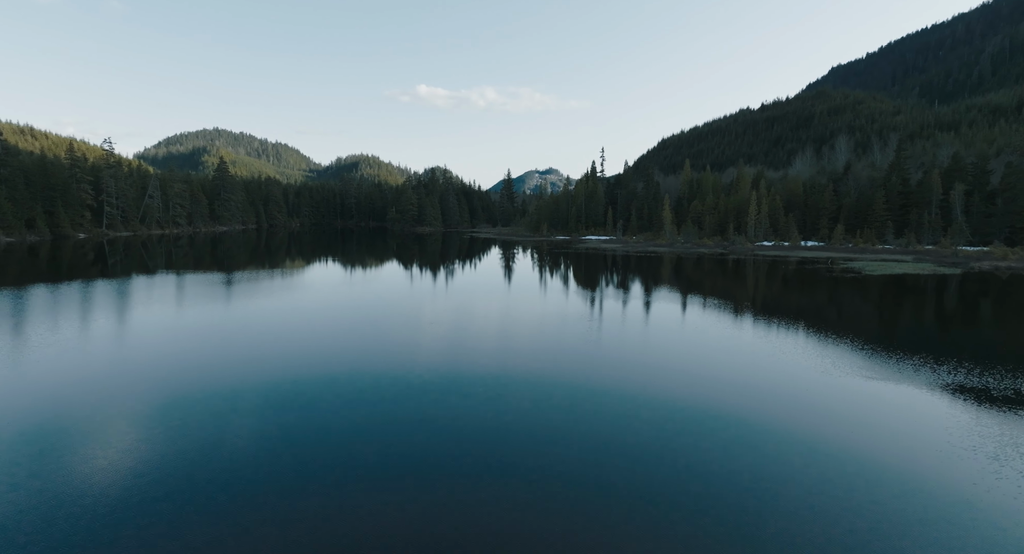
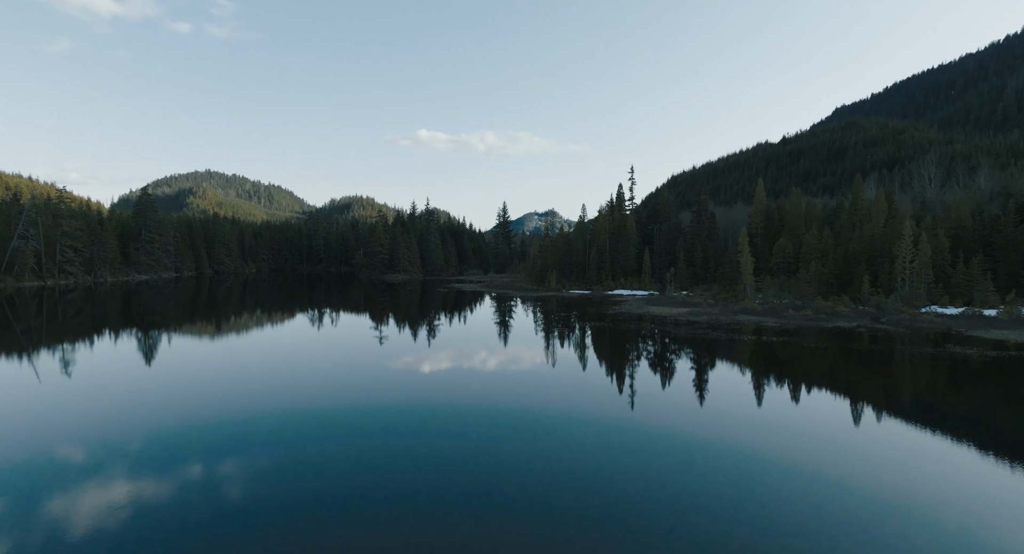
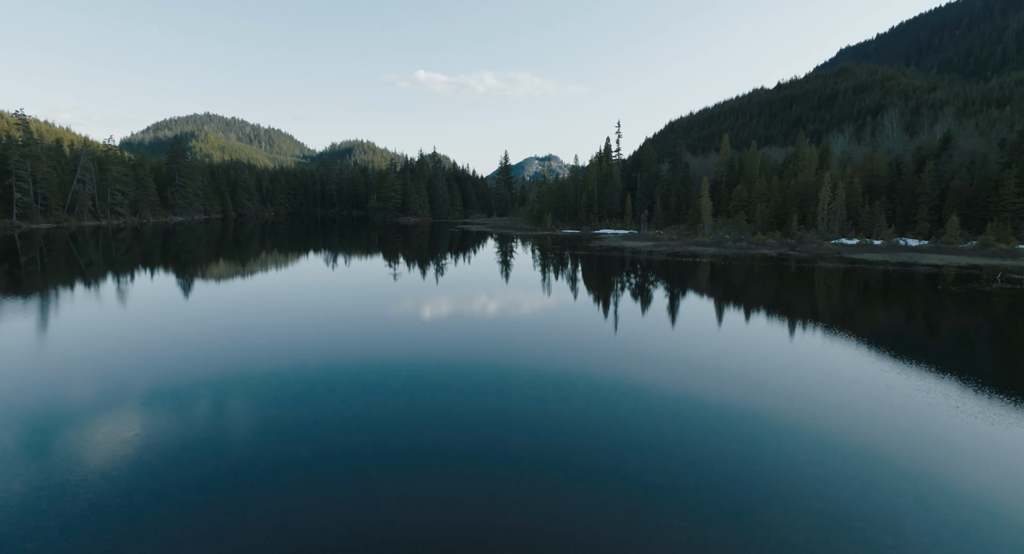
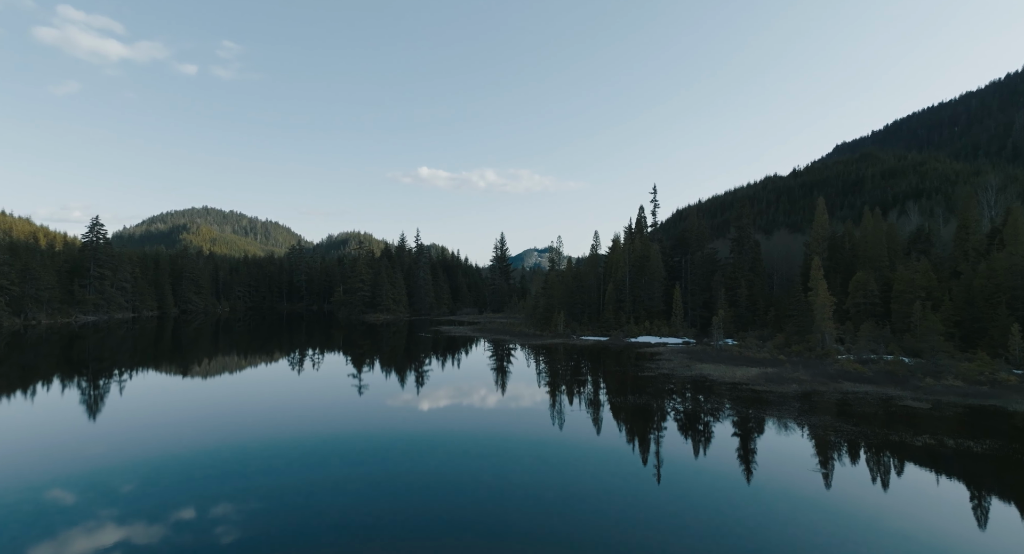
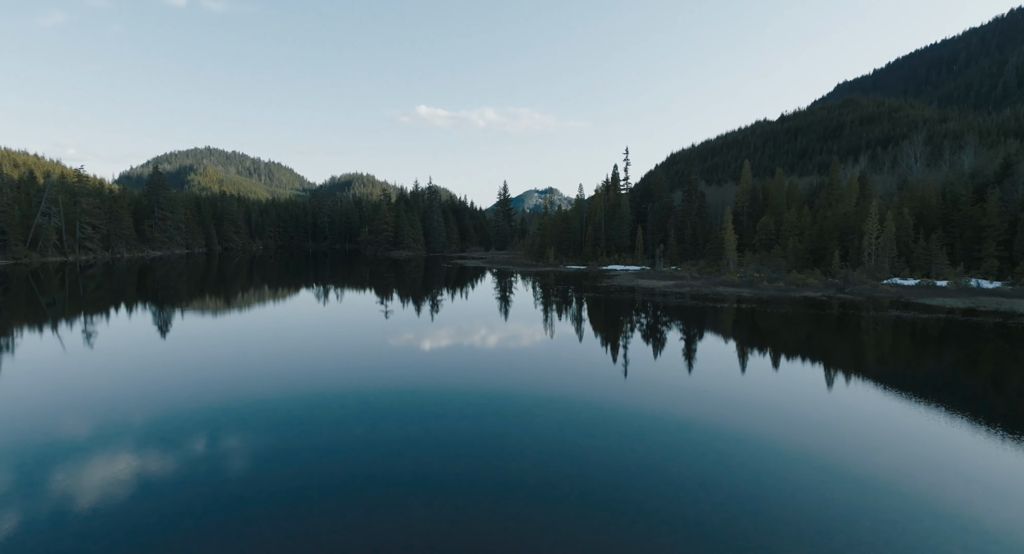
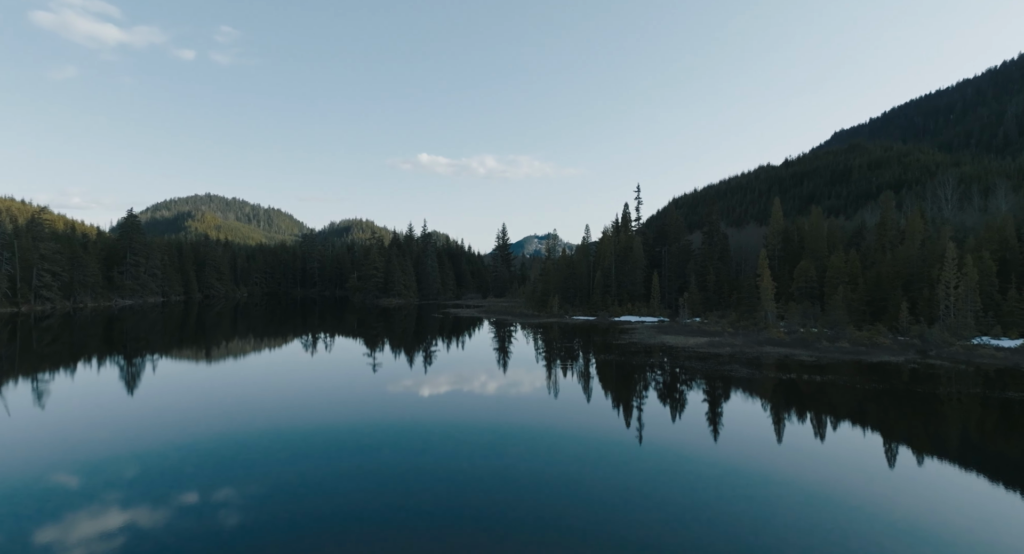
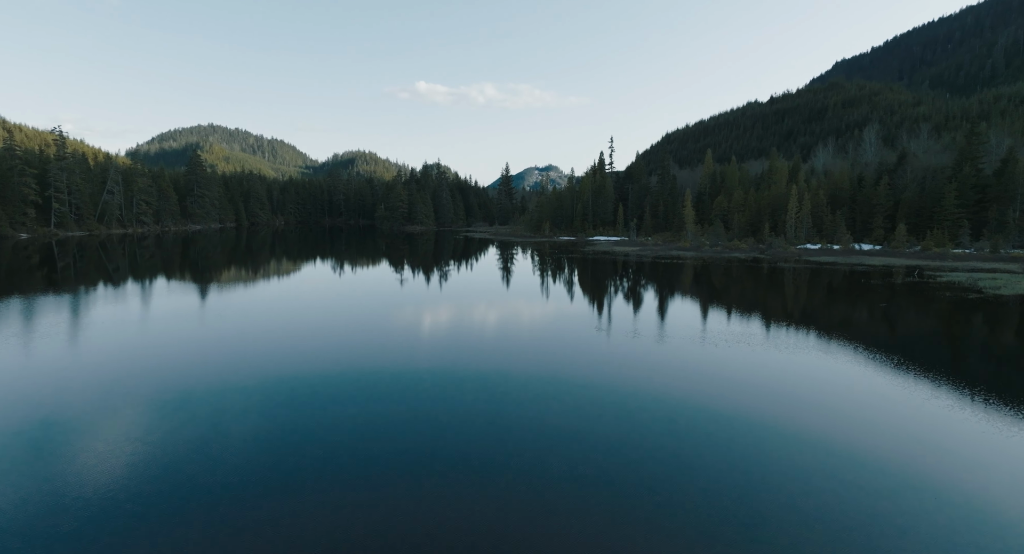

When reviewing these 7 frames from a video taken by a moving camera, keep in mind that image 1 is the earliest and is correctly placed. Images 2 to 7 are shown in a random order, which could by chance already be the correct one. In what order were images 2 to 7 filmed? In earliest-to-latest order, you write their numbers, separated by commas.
7, 3, 5, 2, 6, 4
